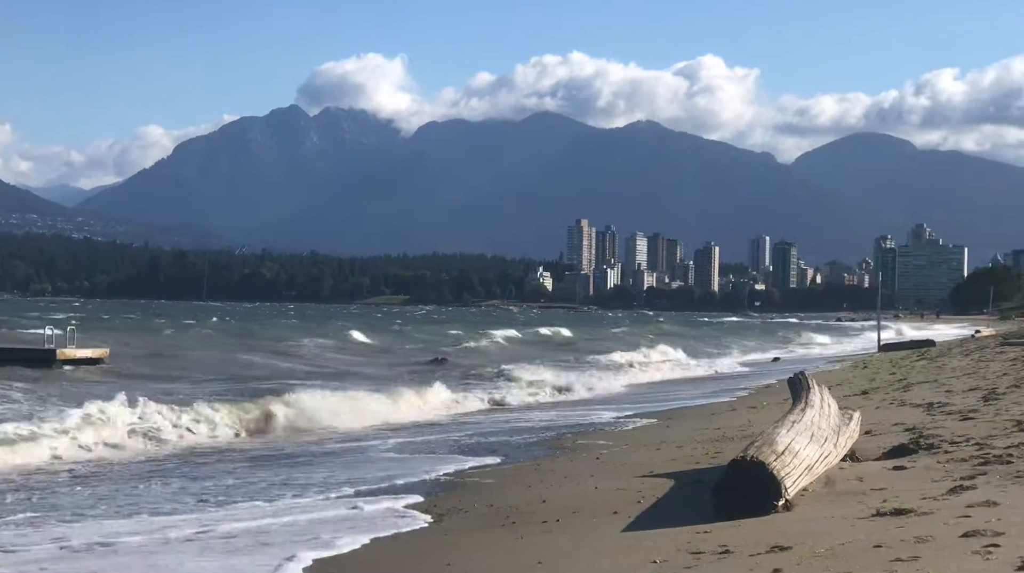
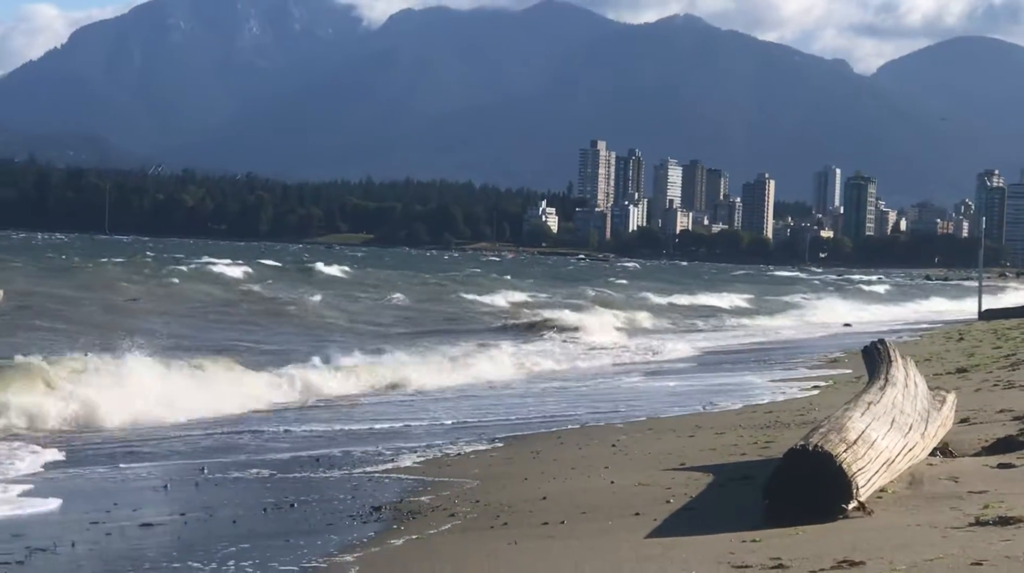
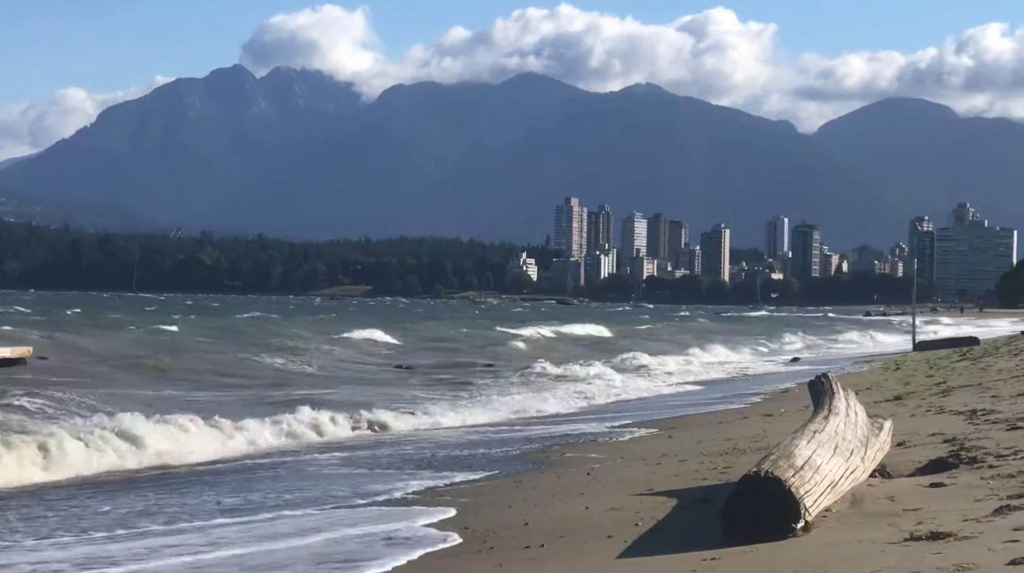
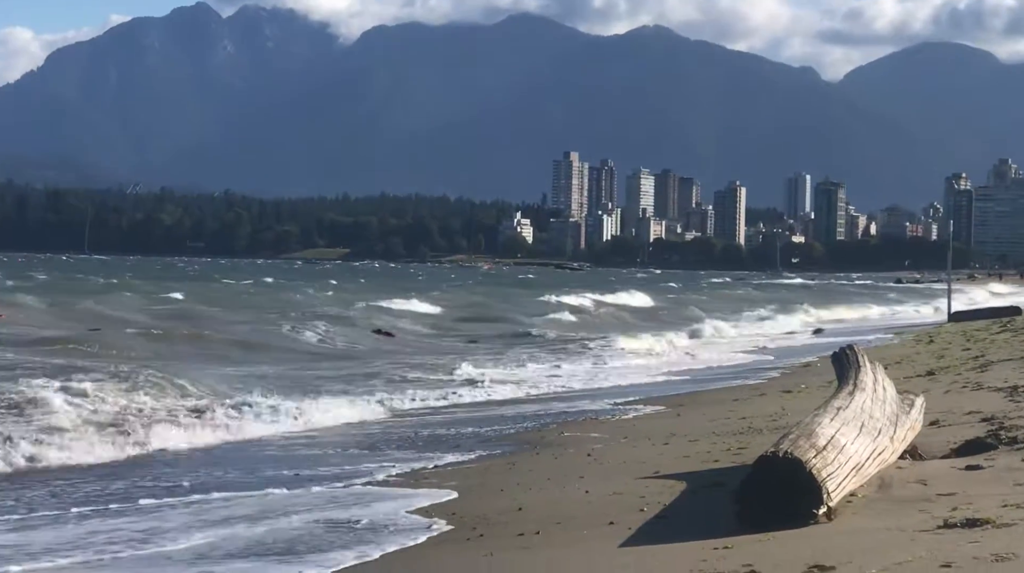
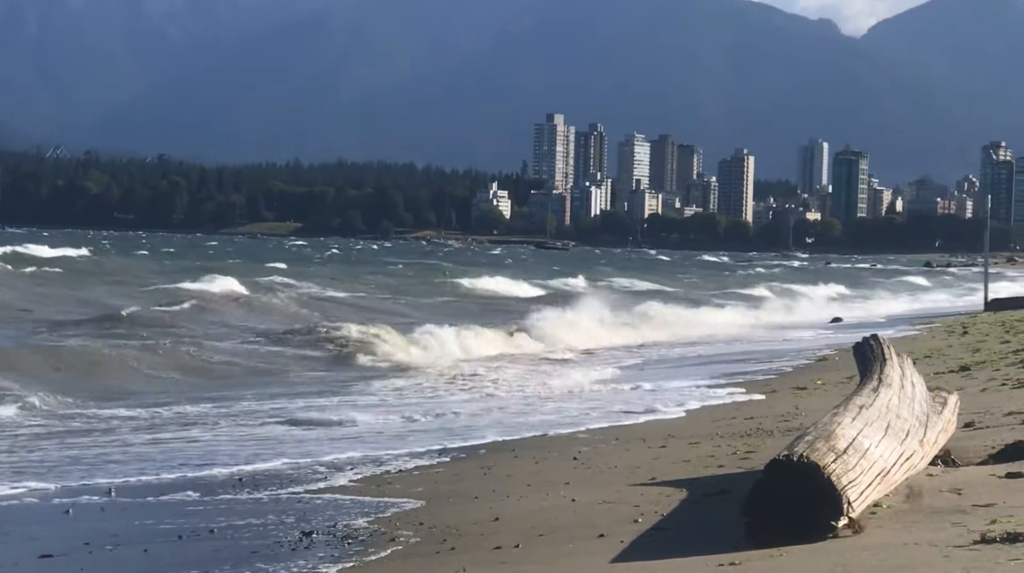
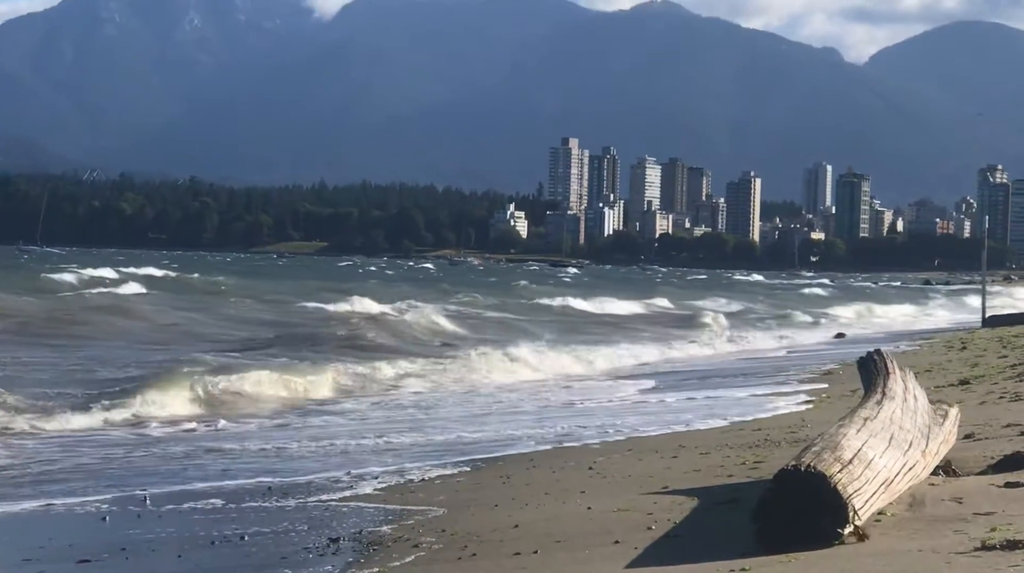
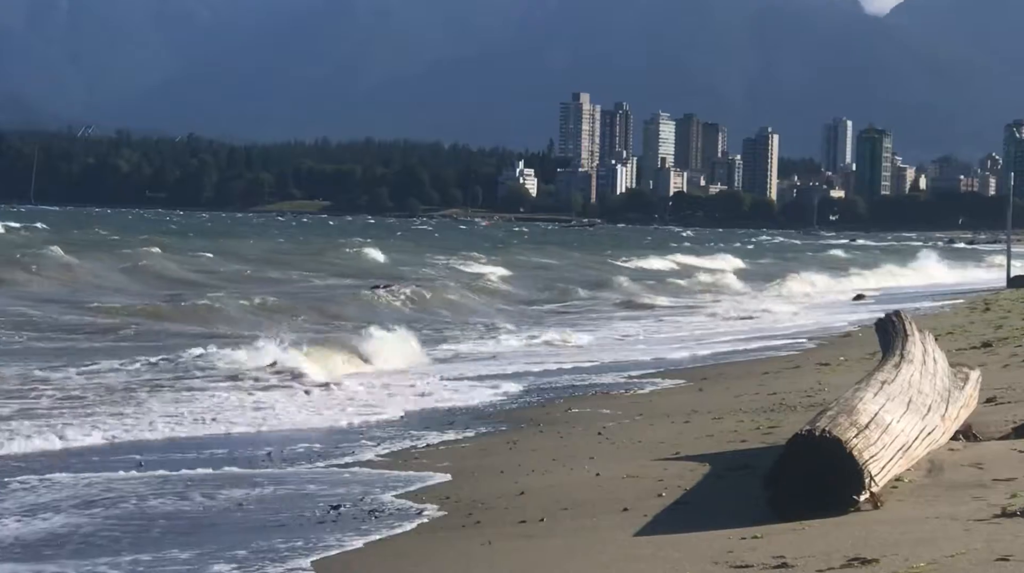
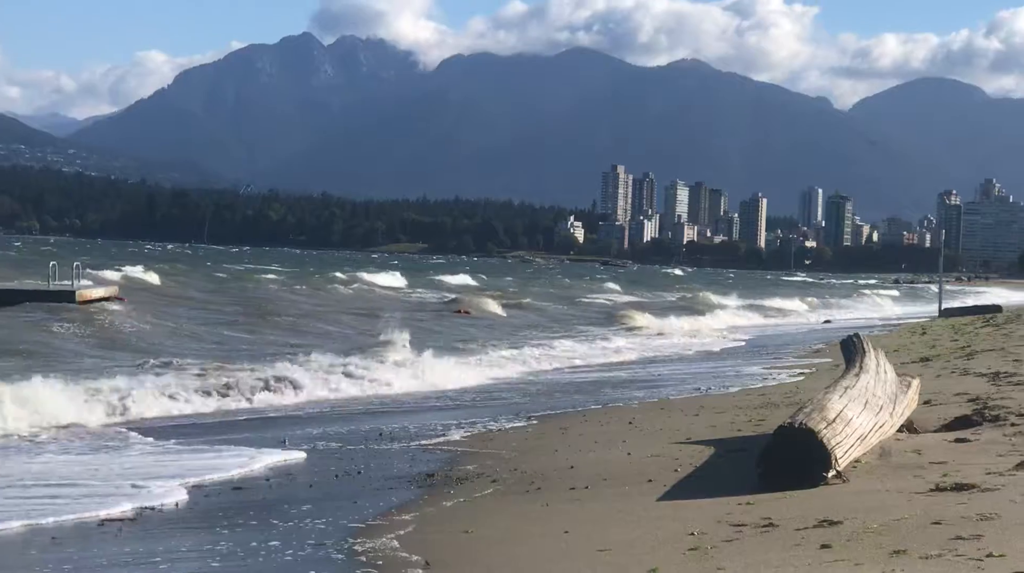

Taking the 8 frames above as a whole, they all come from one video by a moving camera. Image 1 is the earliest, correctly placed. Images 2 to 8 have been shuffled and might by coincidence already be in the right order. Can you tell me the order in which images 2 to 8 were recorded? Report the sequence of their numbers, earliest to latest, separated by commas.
3, 4, 7, 5, 6, 2, 8
